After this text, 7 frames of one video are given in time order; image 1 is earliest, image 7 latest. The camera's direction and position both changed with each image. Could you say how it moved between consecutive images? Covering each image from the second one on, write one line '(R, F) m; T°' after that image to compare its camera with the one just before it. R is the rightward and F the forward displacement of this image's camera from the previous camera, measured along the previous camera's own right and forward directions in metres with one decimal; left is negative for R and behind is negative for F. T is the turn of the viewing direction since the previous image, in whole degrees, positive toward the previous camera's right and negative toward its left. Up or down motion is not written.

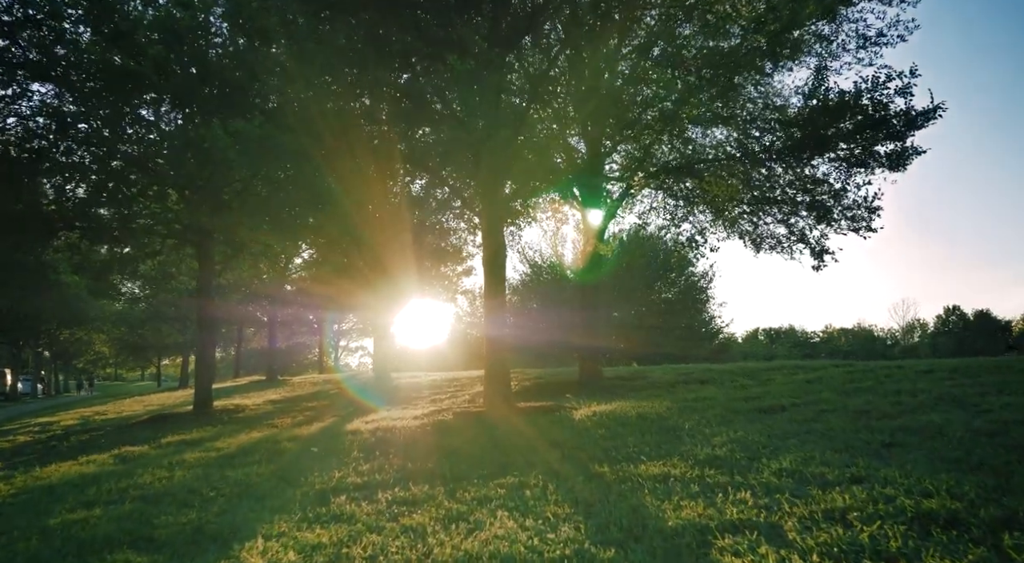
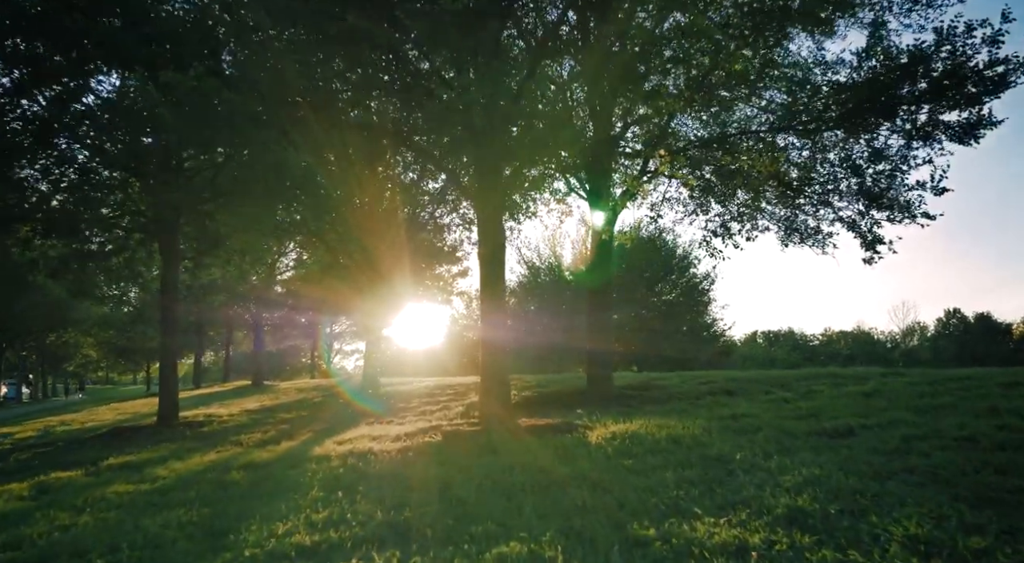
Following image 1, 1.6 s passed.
(-0.1, +2.2) m; 0°
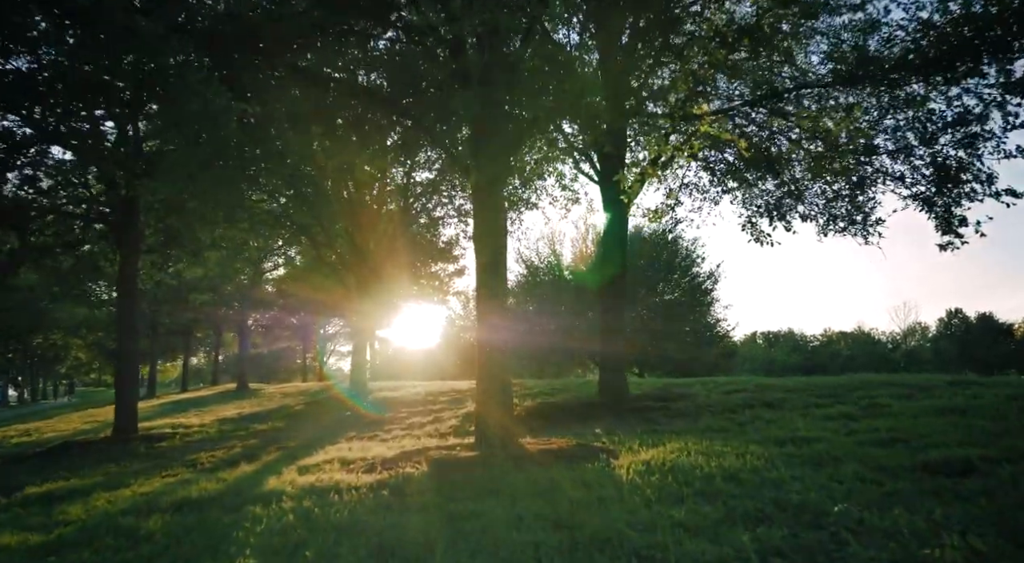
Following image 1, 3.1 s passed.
(-0.1, +2.2) m; 0°
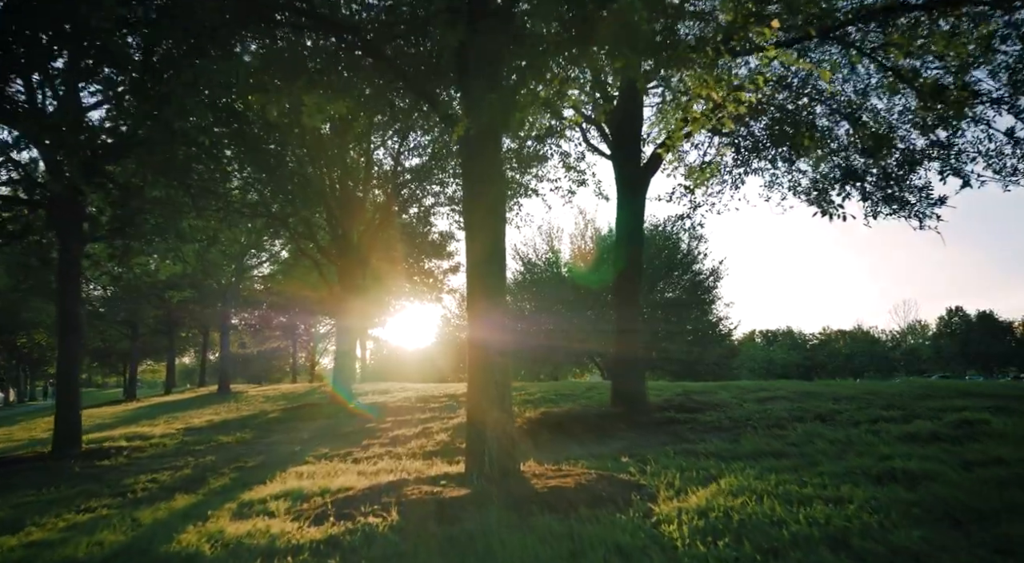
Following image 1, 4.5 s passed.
(0.0, +2.2) m; 0°
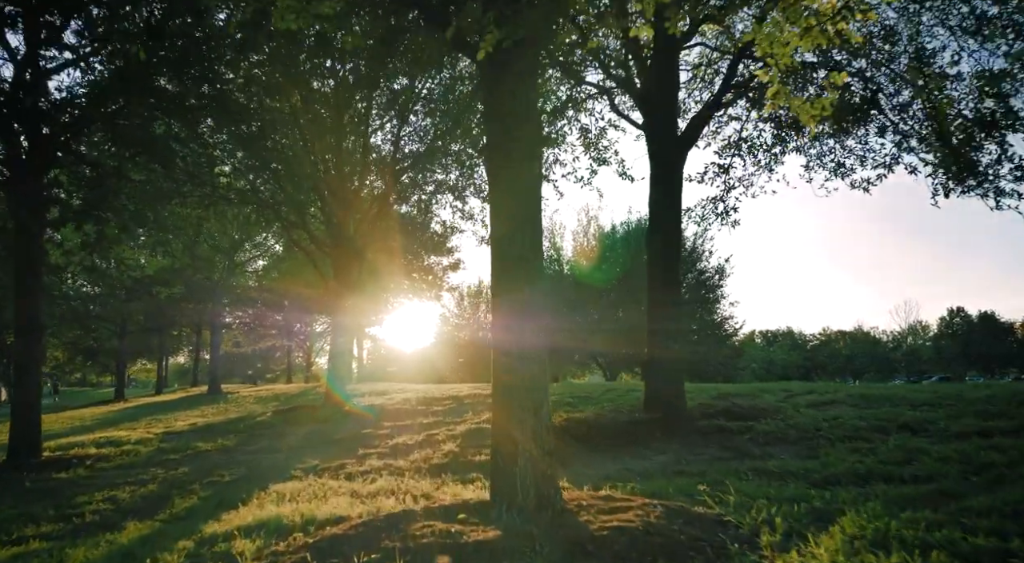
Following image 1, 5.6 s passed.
(-0.4, +1.8) m; 0°
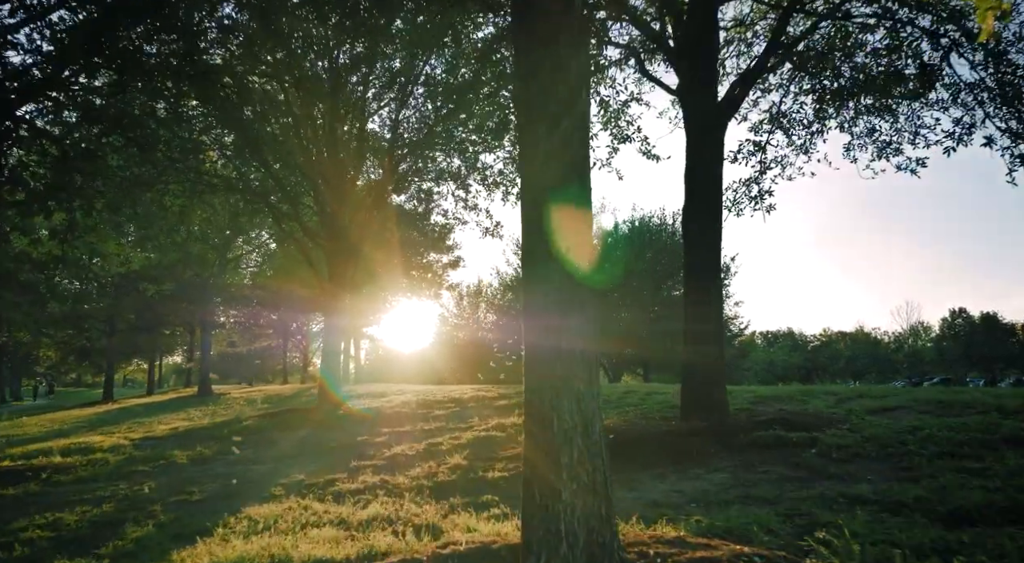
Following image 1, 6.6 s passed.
(-0.3, +1.6) m; 0°
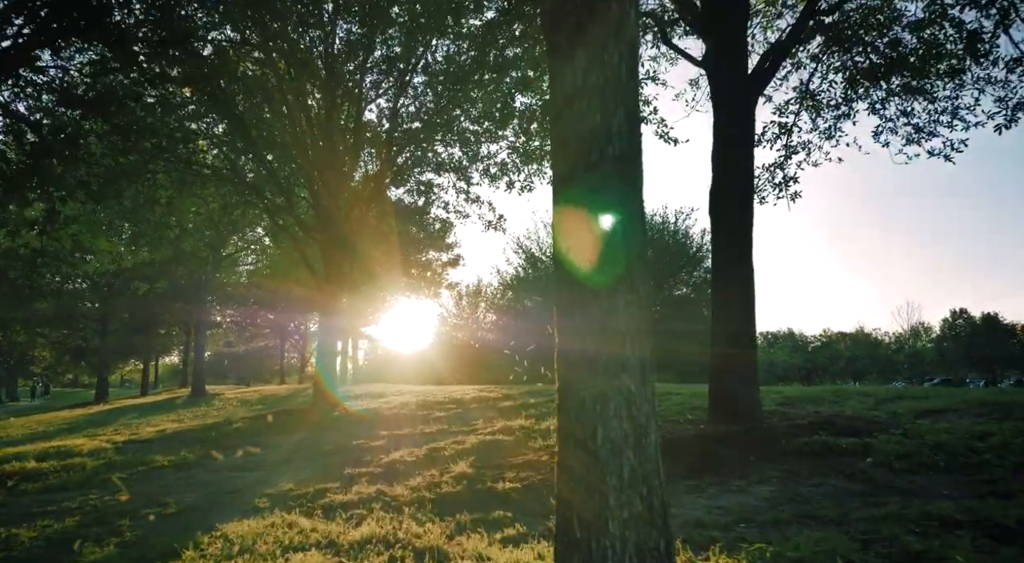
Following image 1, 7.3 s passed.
(-0.2, +1.0) m; 0°
